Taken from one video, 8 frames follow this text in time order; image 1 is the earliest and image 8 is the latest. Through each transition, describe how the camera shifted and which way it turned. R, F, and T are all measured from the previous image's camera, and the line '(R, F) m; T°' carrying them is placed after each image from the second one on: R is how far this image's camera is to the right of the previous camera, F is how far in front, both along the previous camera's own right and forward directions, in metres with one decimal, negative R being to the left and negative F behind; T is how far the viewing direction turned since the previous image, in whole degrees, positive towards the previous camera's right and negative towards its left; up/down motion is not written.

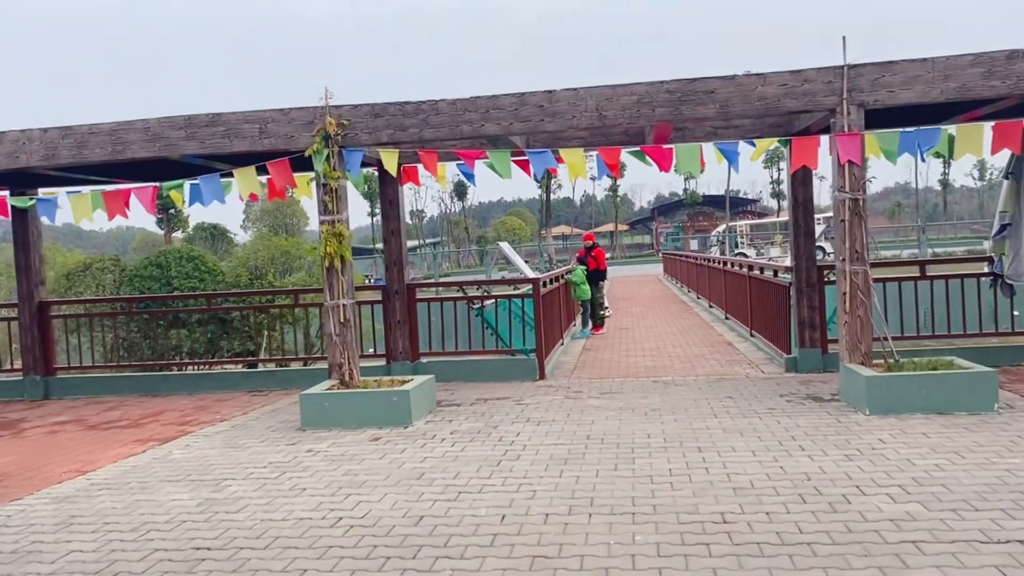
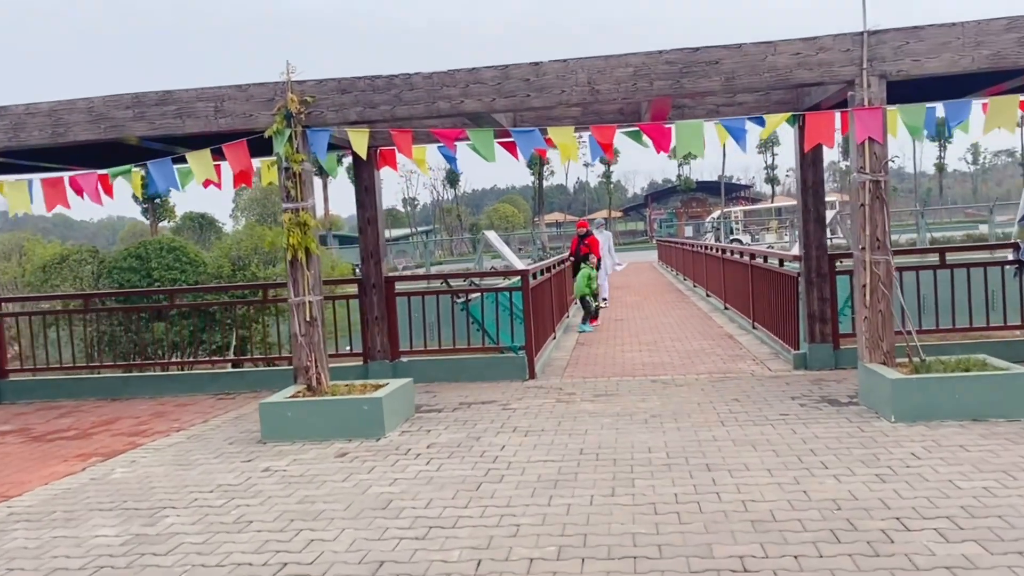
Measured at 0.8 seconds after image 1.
(+0.1, +0.7) m; 0°
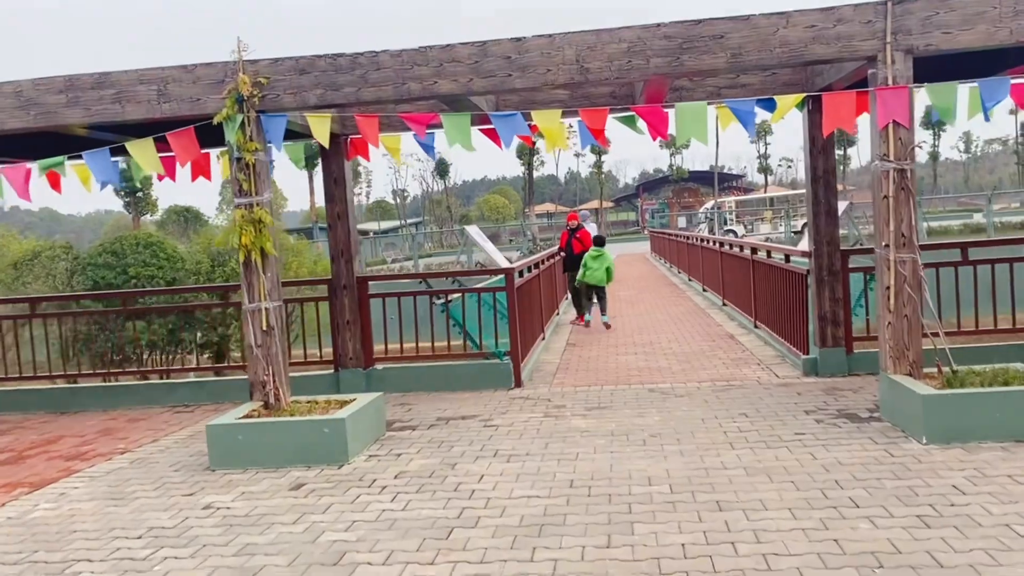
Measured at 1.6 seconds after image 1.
(+0.1, +0.7) m; +1°
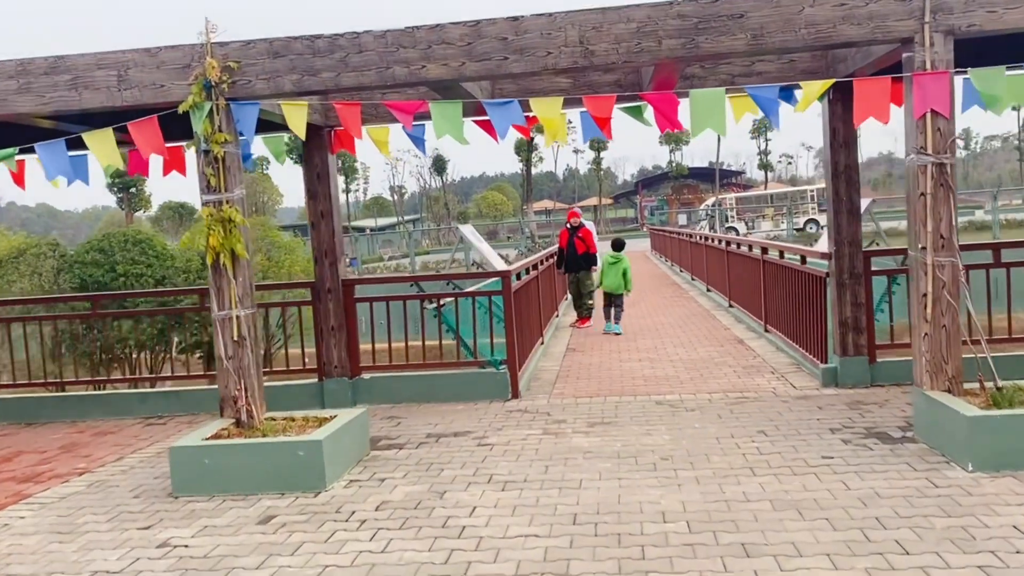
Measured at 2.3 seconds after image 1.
(0.0, +0.5) m; 0°
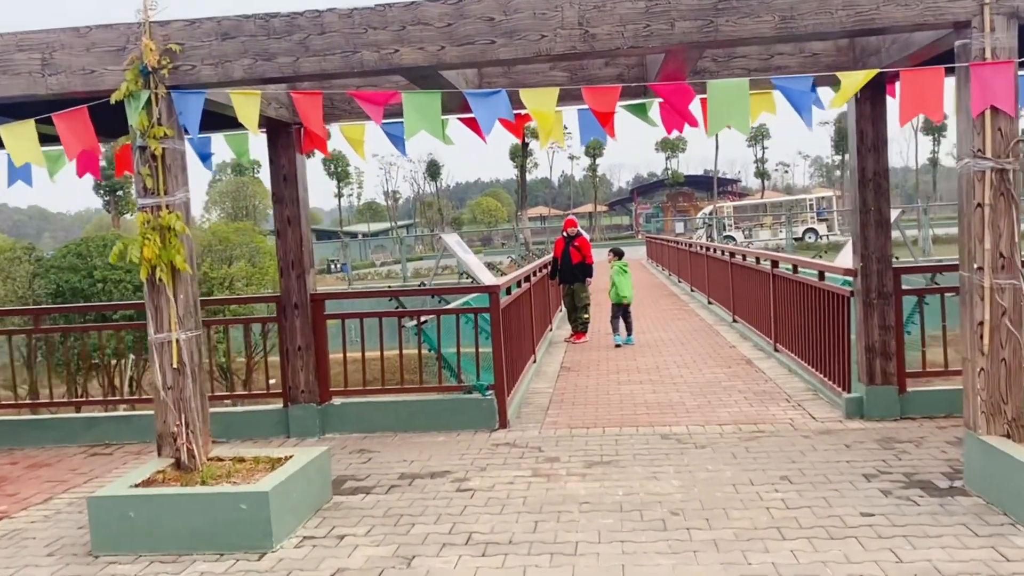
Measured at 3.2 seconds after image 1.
(0.0, +0.7) m; 0°
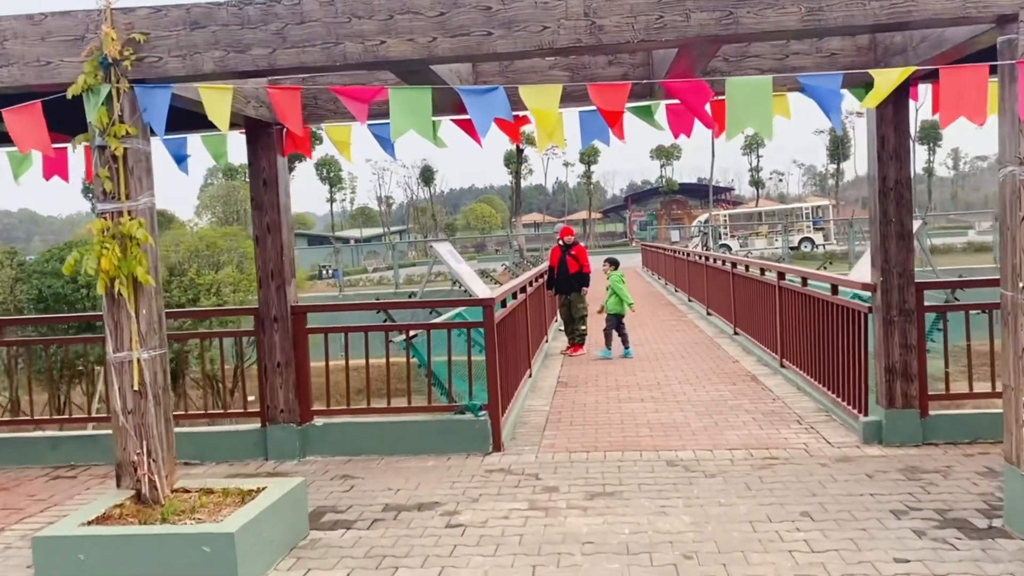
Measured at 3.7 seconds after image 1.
(0.0, +0.4) m; 0°
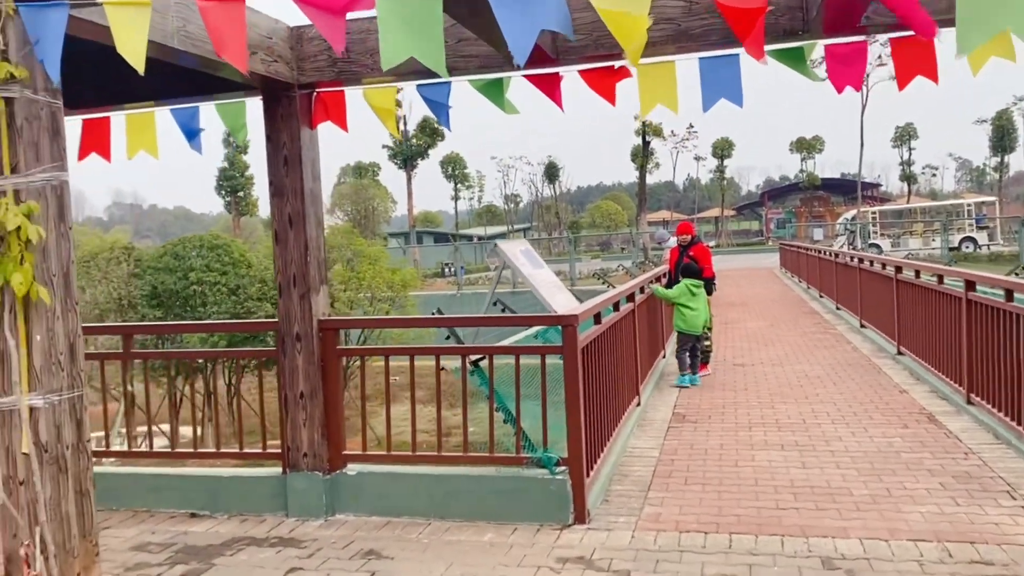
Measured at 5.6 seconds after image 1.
(+0.2, +1.5) m; -8°
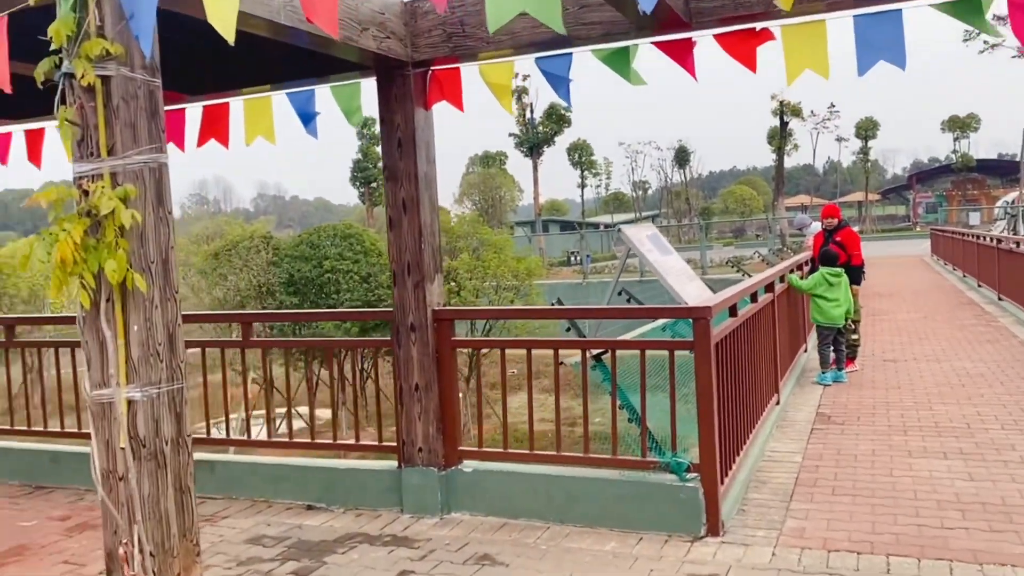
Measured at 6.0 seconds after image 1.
(0.0, +0.3) m; -8°
